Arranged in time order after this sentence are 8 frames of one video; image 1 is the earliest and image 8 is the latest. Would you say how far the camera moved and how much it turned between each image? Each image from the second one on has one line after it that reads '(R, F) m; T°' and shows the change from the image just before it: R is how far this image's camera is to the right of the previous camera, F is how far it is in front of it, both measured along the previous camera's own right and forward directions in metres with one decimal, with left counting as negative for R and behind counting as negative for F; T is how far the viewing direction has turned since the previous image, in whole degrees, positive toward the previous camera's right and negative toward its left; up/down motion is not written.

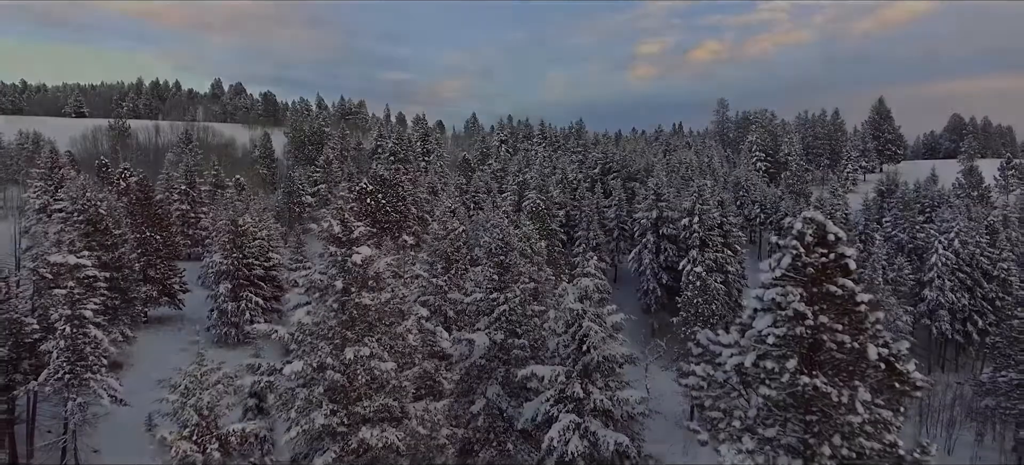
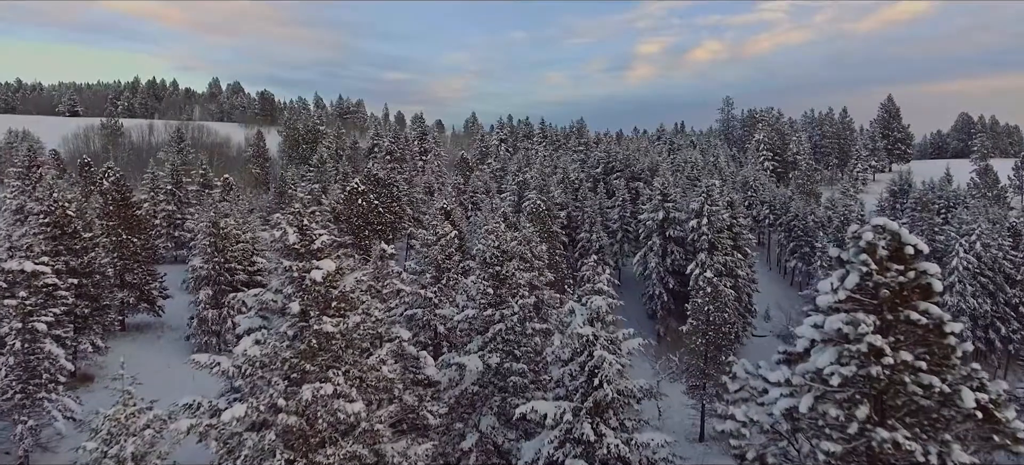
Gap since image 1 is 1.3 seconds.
(+0.1, +2.2) m; 0°
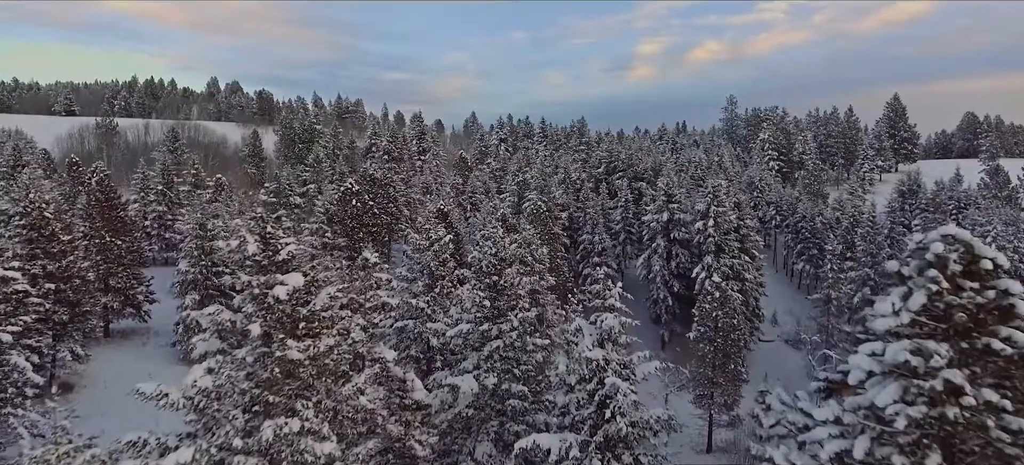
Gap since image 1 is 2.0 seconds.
(0.0, +1.4) m; 0°
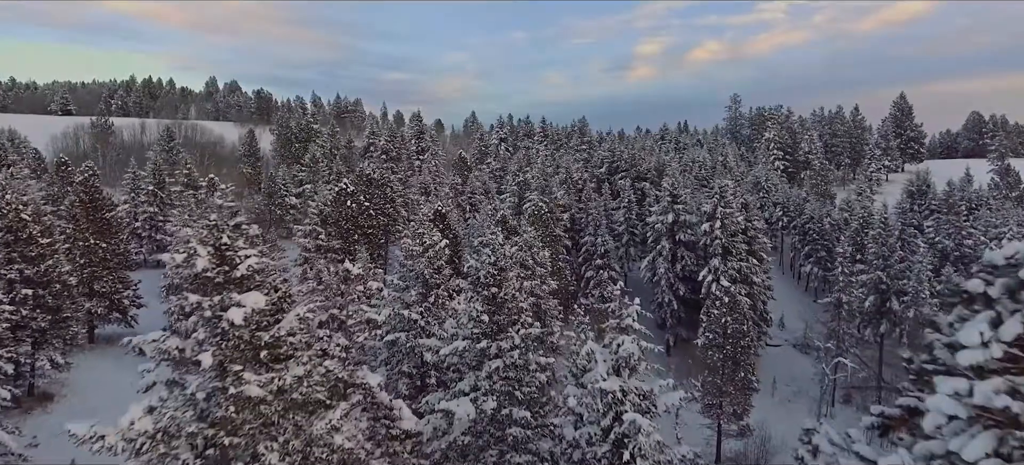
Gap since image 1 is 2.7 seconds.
(0.0, +1.4) m; 0°
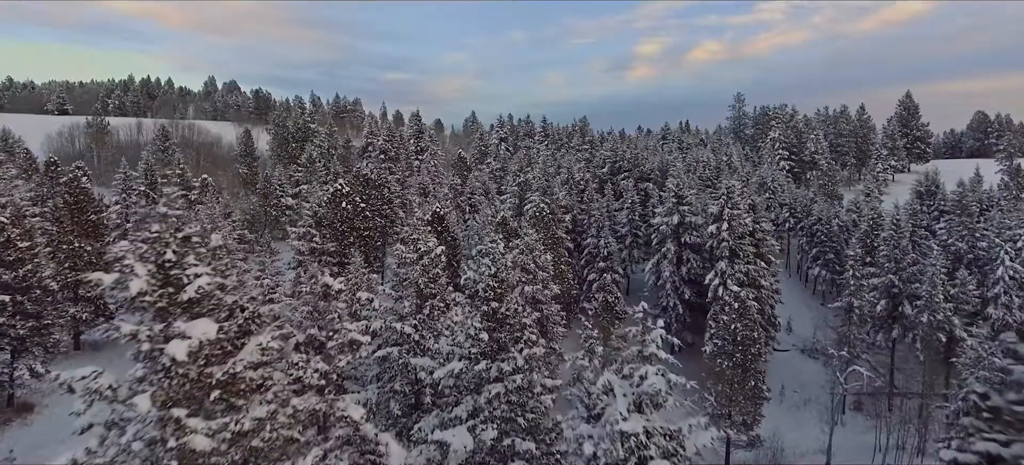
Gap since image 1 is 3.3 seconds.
(0.0, +1.2) m; 0°
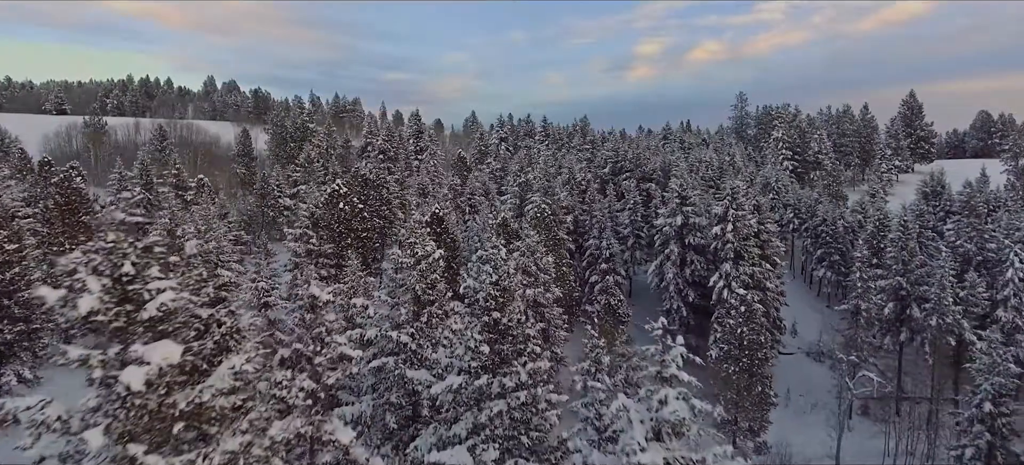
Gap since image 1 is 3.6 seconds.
(-0.1, +0.7) m; 0°
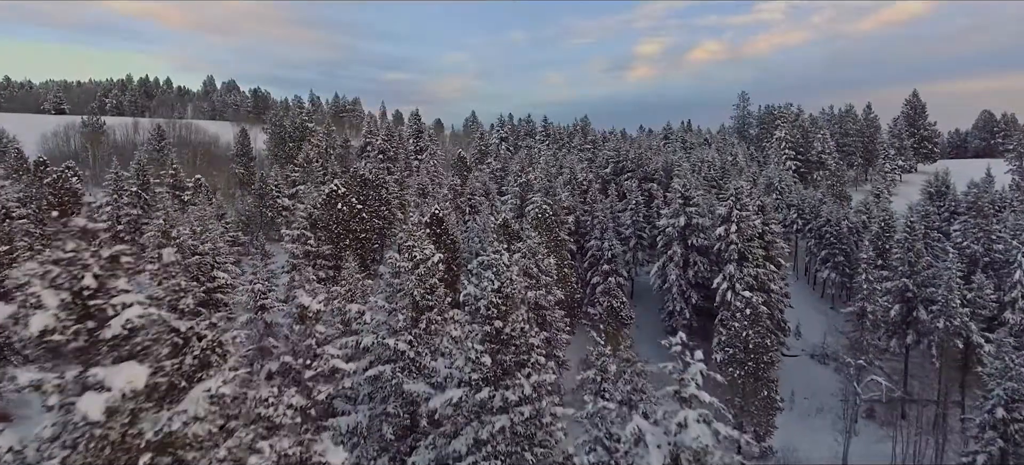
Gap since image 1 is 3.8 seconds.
(-0.1, +0.6) m; 0°
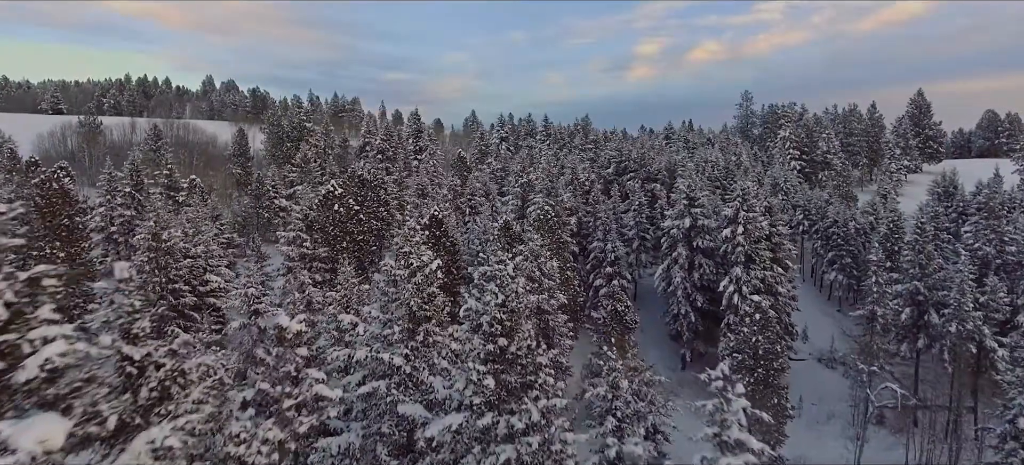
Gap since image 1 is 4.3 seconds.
(-0.1, +0.9) m; 0°
